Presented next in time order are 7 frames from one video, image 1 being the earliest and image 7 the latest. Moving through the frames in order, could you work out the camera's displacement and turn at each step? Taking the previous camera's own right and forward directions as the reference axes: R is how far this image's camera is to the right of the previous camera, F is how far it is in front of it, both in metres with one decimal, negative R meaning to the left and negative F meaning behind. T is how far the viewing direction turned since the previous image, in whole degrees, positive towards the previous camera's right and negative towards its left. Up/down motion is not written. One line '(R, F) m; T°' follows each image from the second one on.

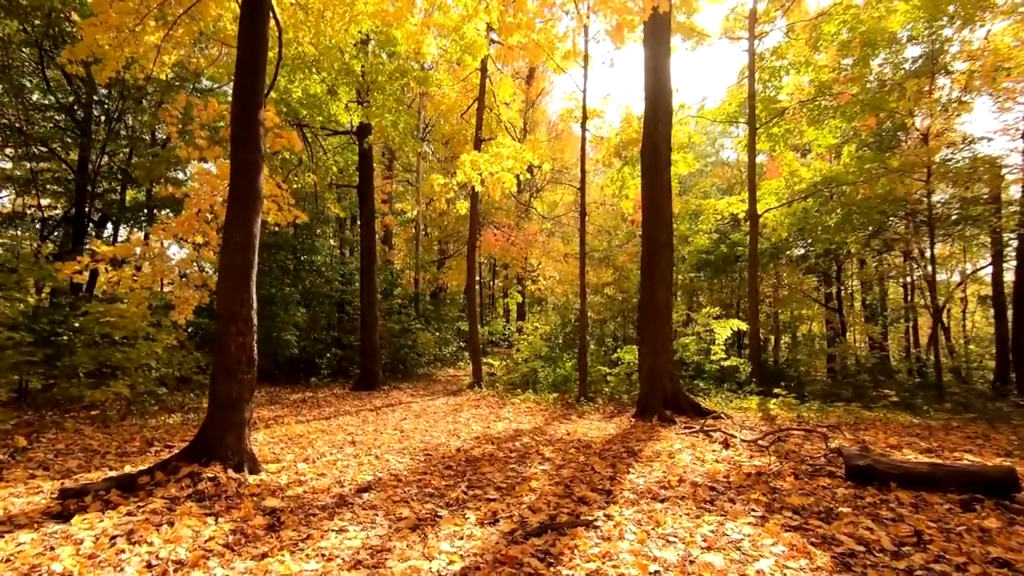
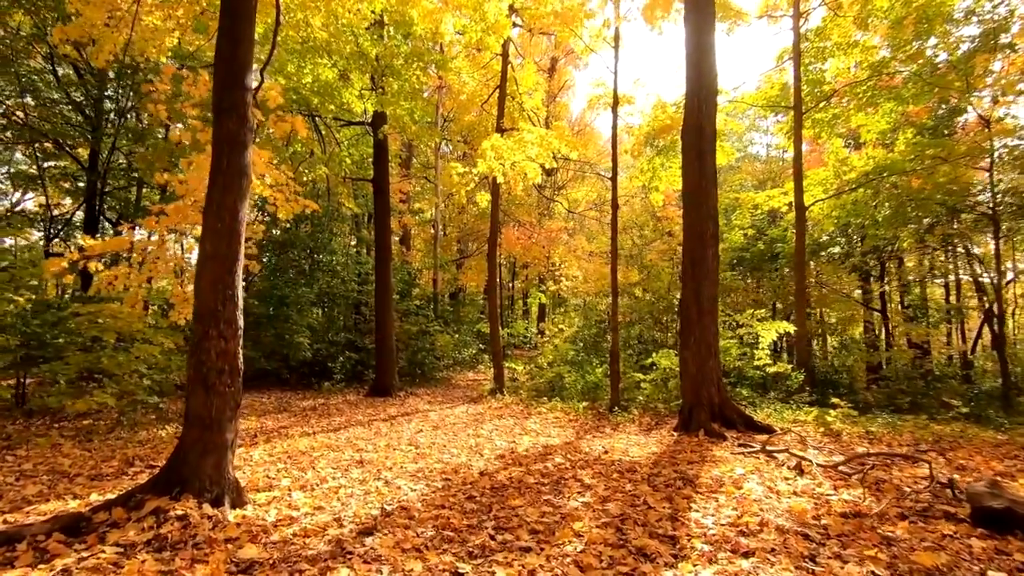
(-0.1, +0.8) m; -2°
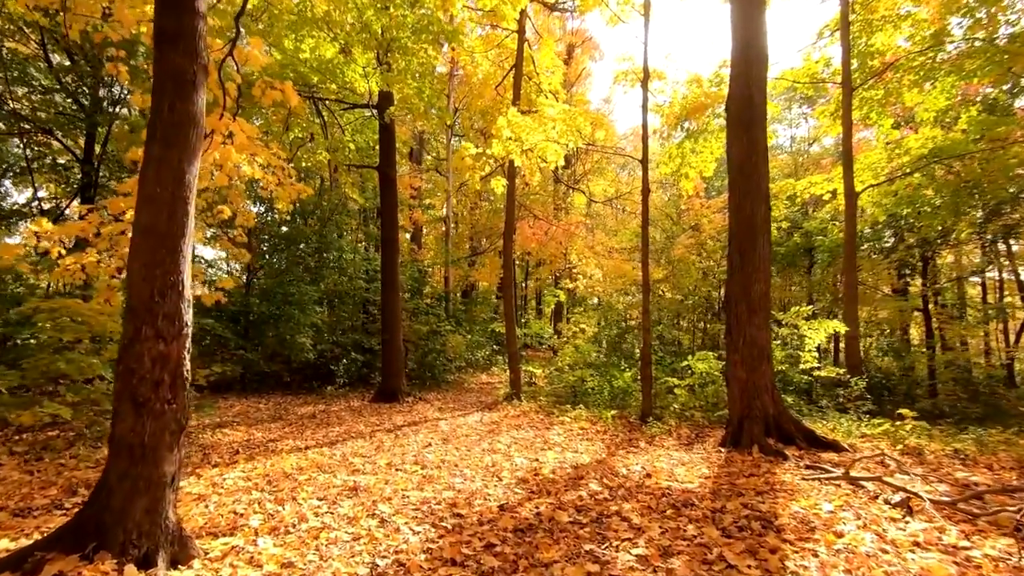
(-0.1, +1.0) m; -1°
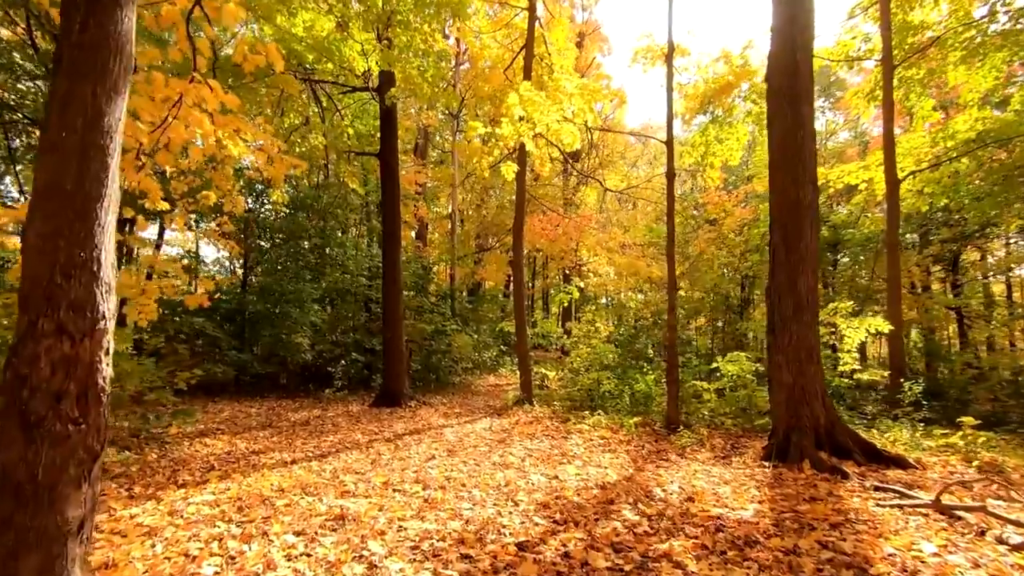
(-0.1, +0.8) m; -1°
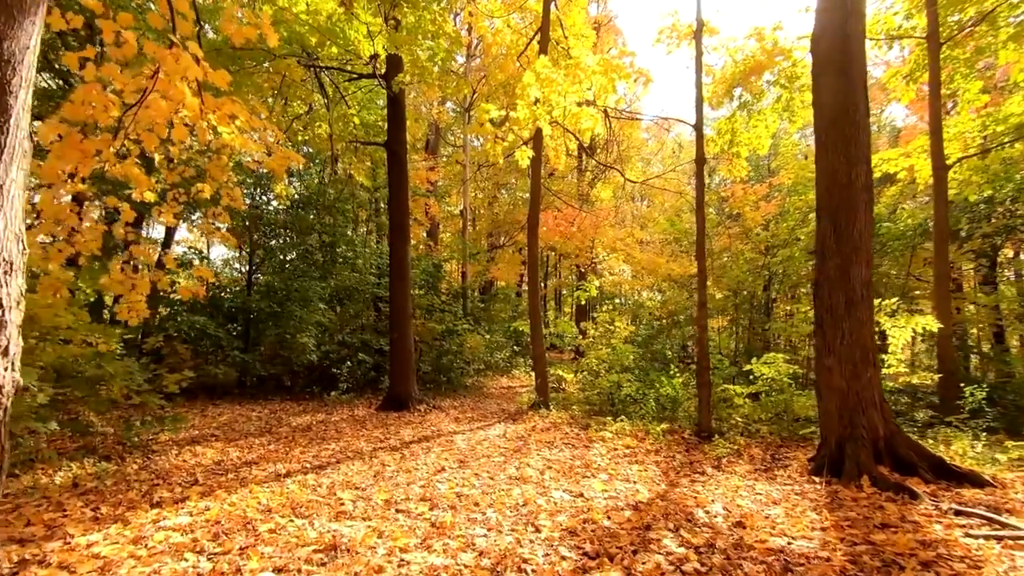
(-0.1, +0.6) m; -1°
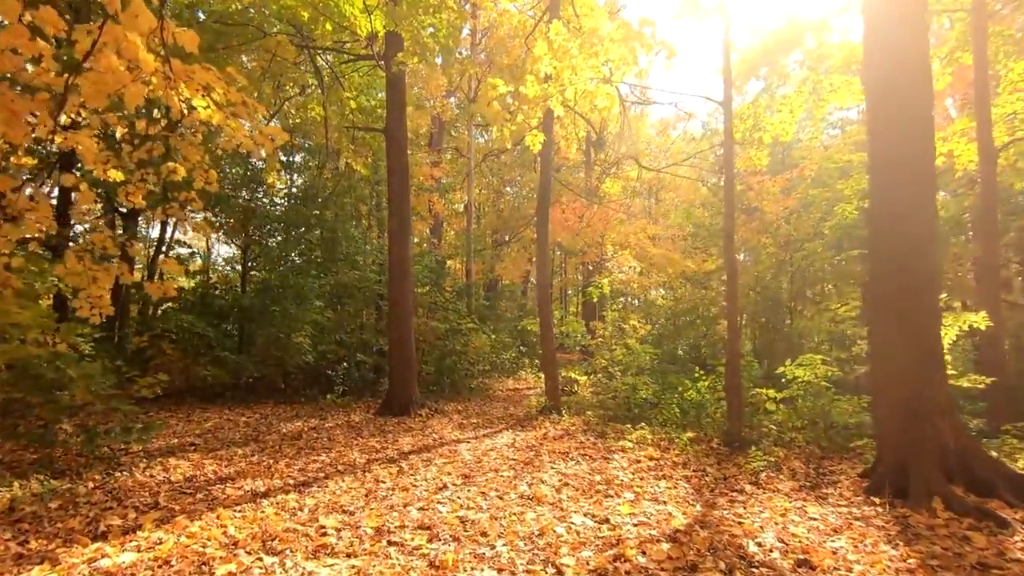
(-0.1, +0.7) m; 0°
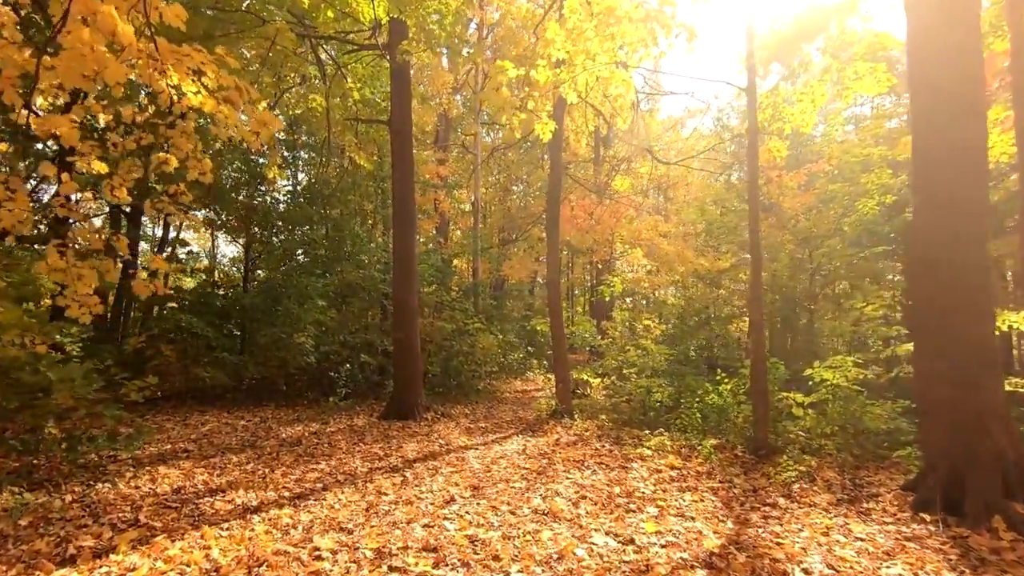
(-0.1, +0.4) m; -1°
